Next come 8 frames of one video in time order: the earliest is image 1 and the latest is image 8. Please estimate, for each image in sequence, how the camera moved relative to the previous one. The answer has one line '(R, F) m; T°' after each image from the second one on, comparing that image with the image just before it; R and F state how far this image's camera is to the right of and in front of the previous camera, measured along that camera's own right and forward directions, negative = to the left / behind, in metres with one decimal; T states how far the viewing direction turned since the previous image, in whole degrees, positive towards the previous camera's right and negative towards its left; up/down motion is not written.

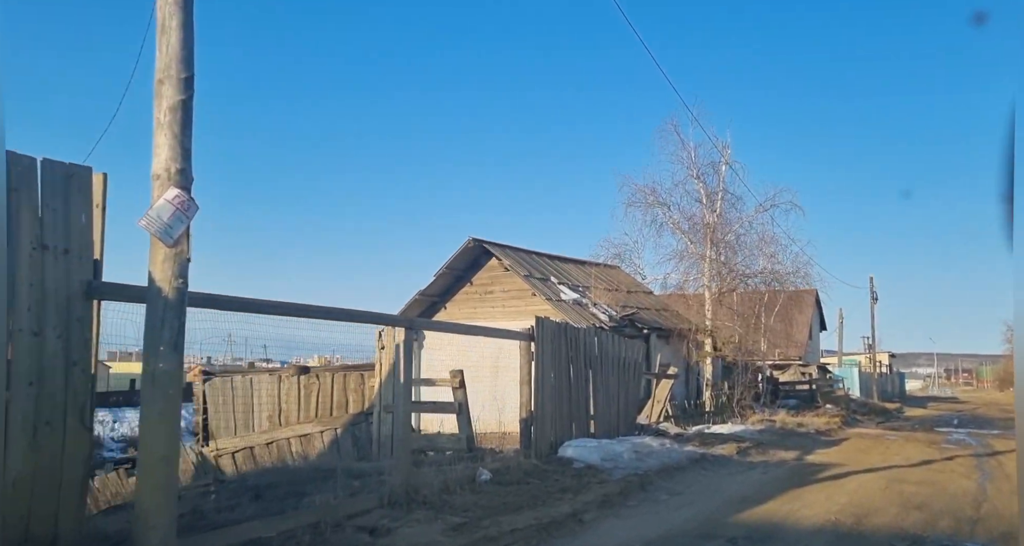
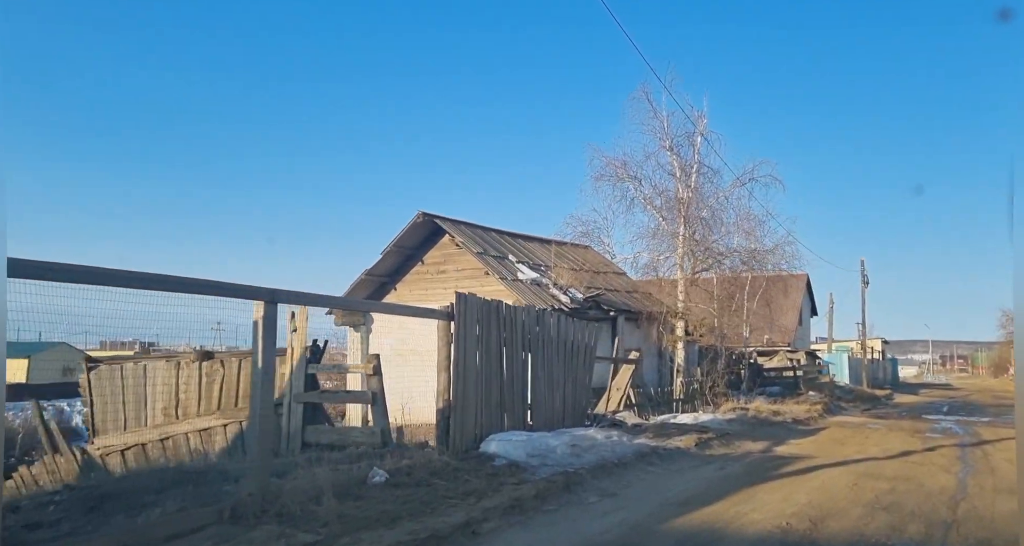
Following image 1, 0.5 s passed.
(+0.9, +1.3) m; 0°
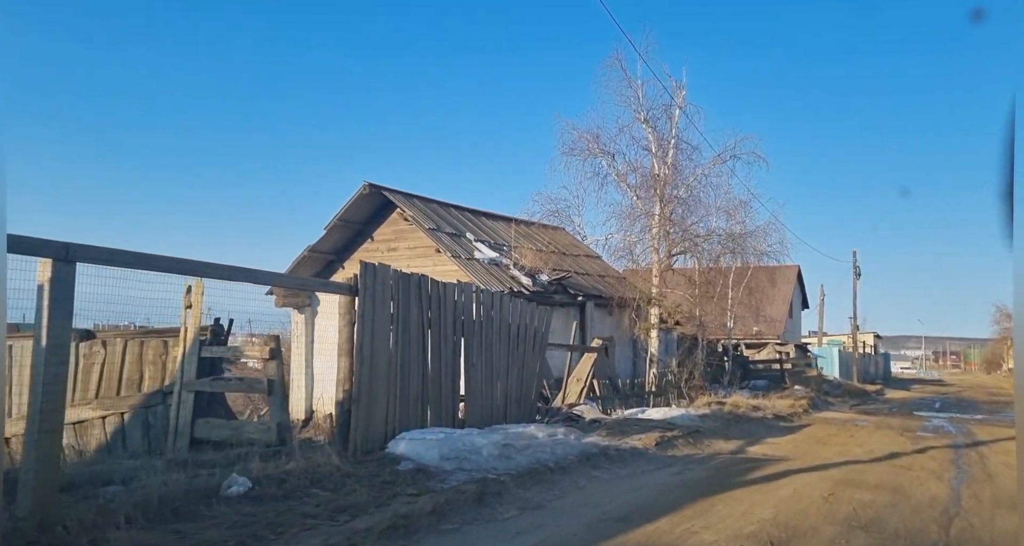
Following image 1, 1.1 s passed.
(+0.7, +1.5) m; 0°
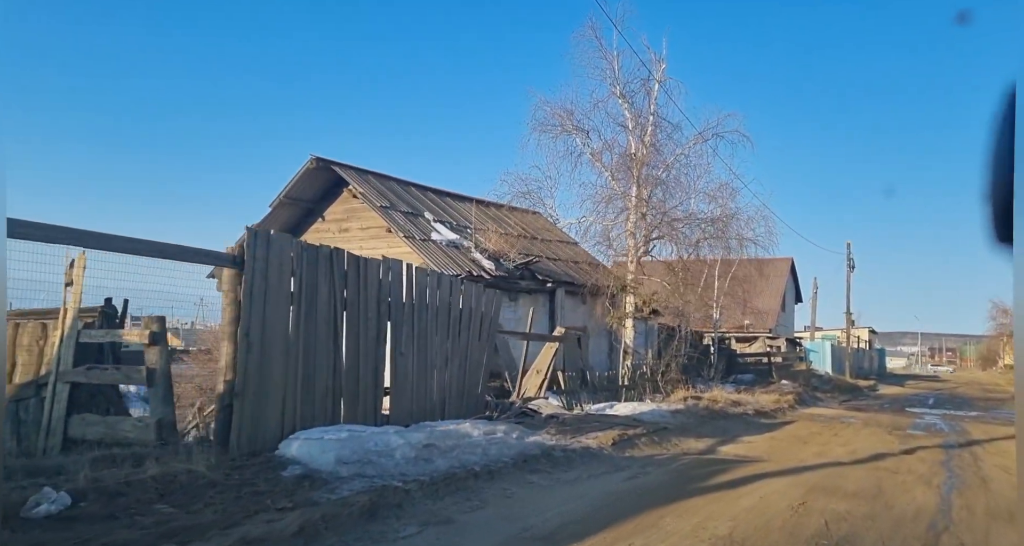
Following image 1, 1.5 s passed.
(+0.7, +1.2) m; 0°
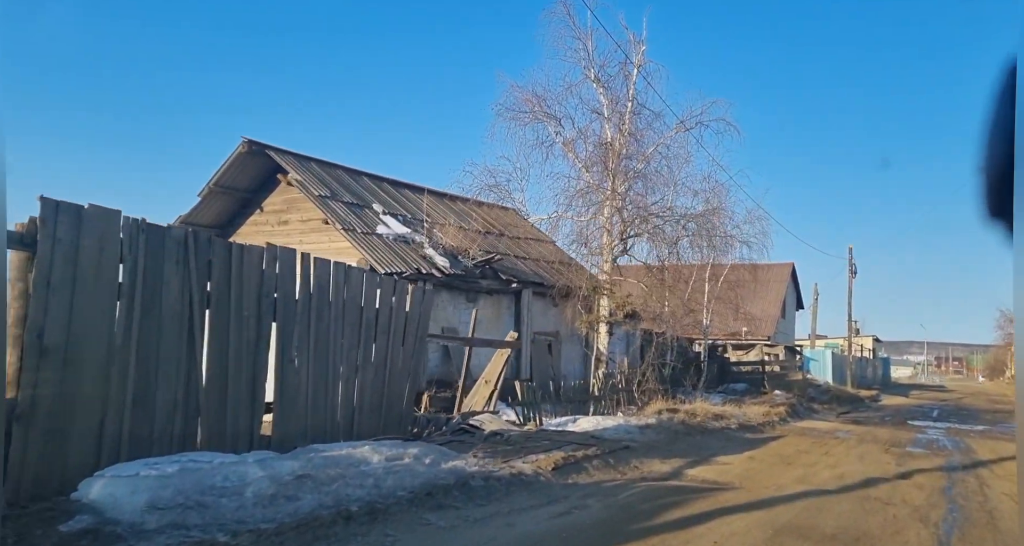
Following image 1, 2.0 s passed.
(+0.8, +1.5) m; 0°
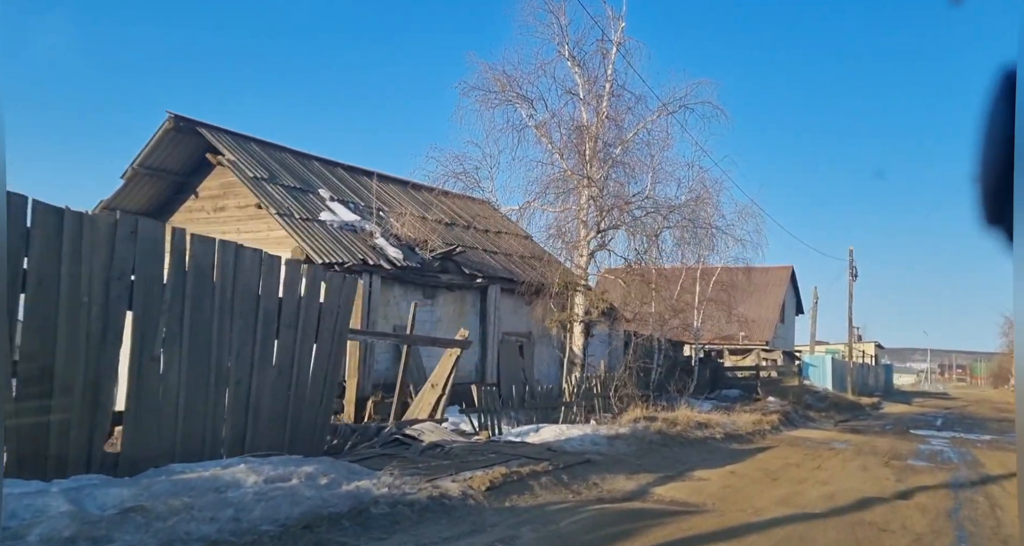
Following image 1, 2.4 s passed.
(+0.6, +1.3) m; 0°
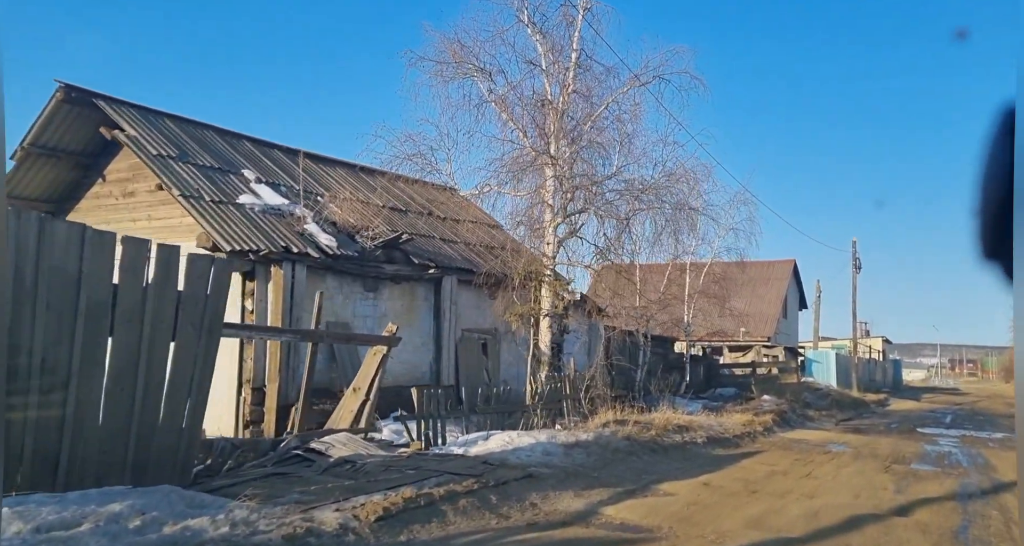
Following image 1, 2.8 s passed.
(+0.8, +1.5) m; 0°
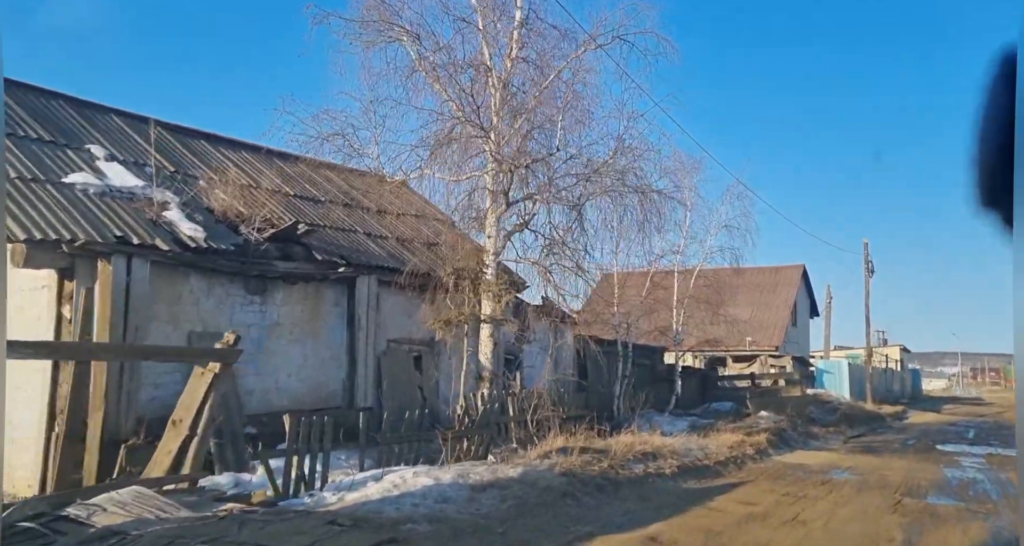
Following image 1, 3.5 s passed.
(+1.2, +2.3) m; -1°
